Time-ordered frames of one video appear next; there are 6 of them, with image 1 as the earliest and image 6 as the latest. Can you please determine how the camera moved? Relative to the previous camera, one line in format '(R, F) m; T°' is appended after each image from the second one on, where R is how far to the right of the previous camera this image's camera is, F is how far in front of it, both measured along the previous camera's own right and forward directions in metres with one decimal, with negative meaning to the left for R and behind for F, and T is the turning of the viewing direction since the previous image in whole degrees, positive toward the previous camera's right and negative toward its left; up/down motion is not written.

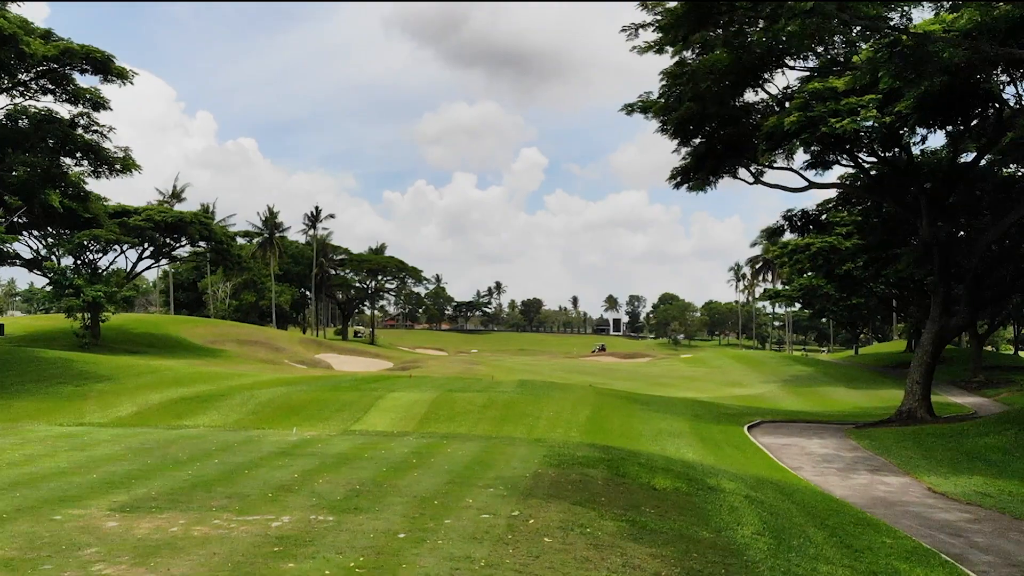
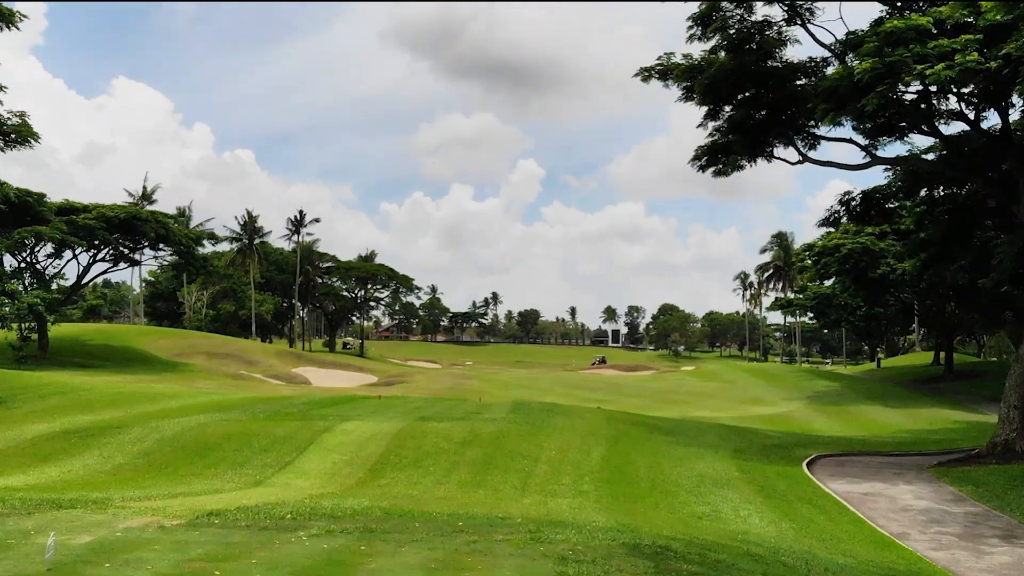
(+0.2, +5.6) m; 0°
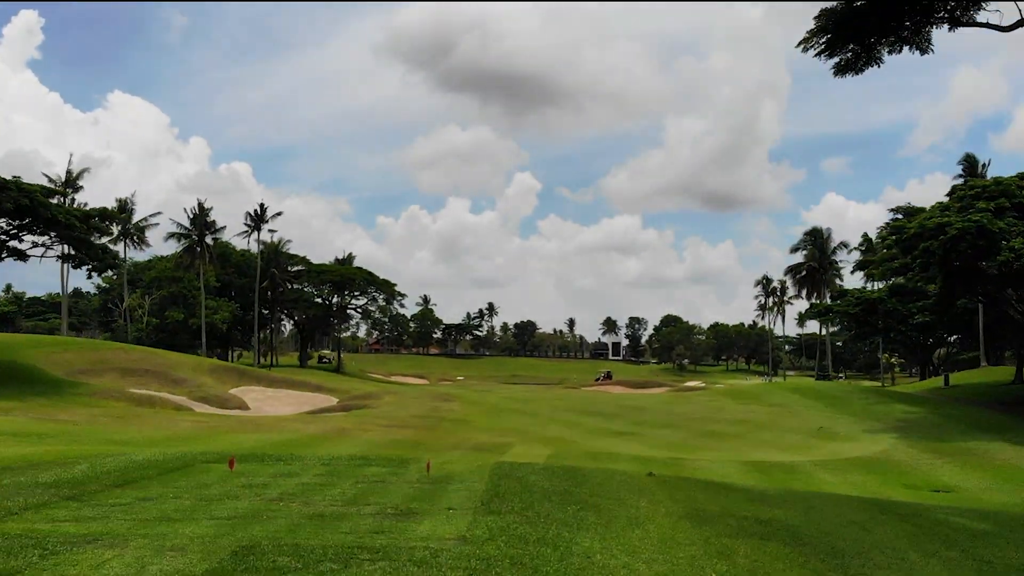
(+0.3, +12.1) m; 0°
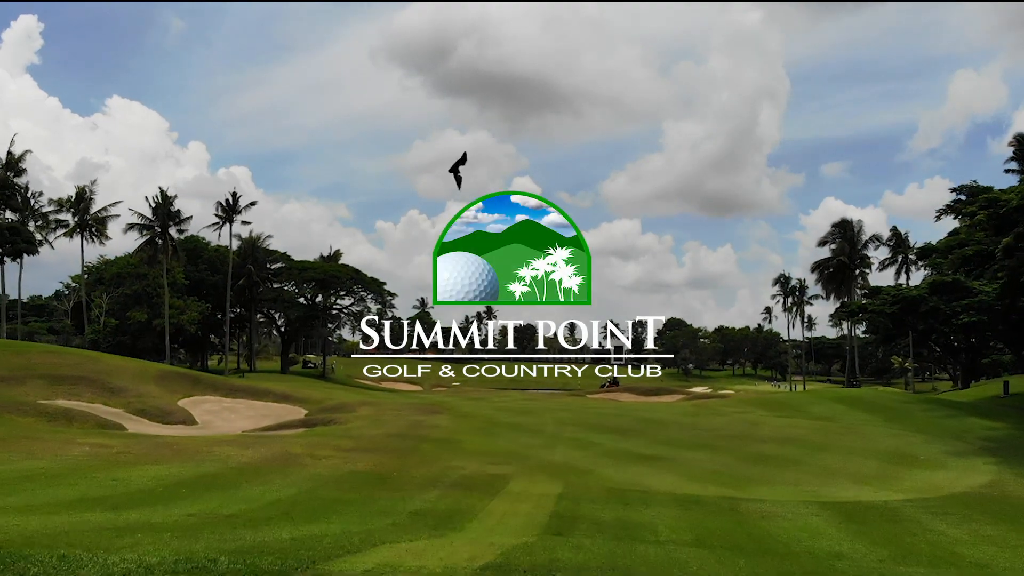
(+0.1, +7.3) m; 0°
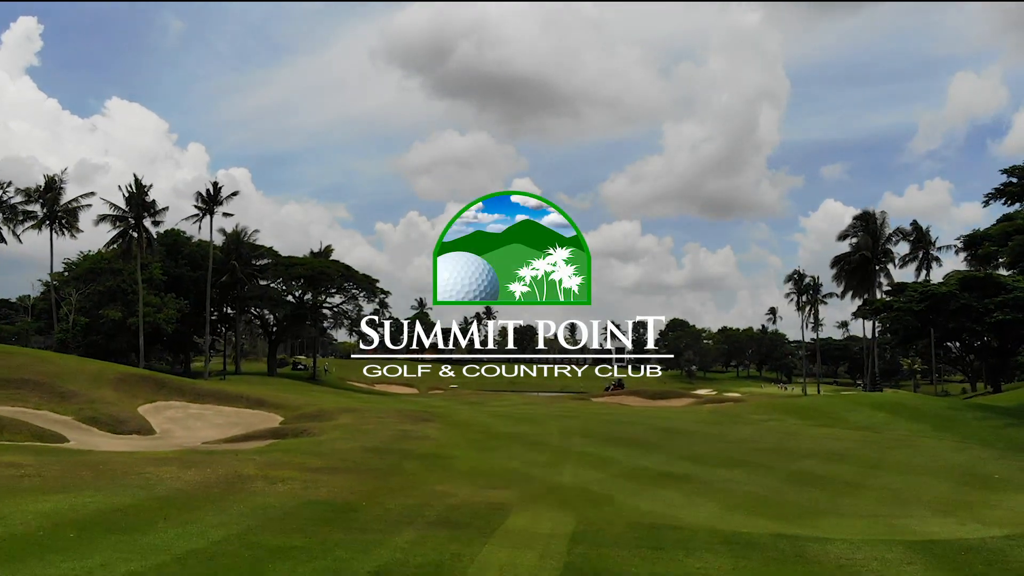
(0.0, +4.5) m; 0°
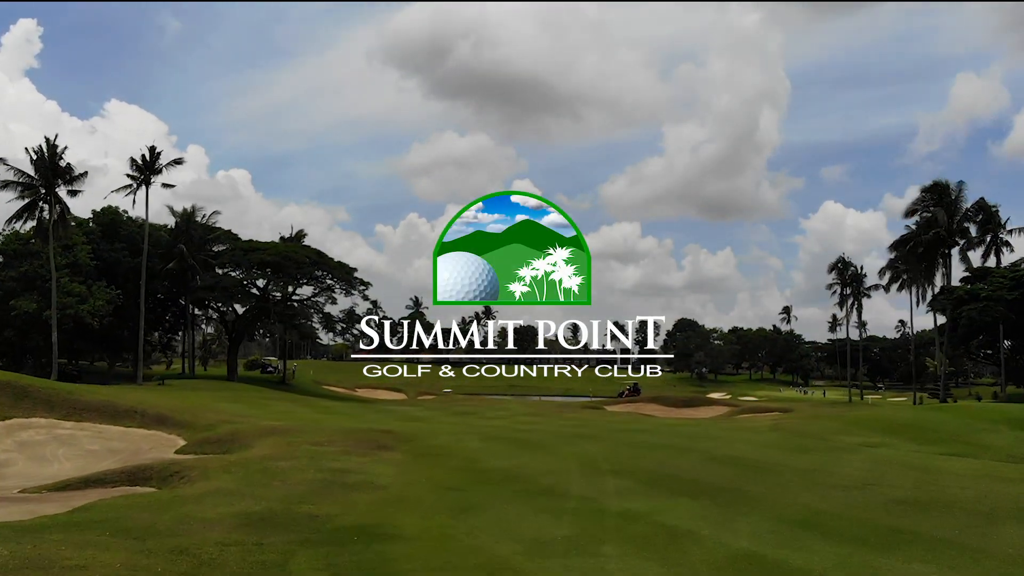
(+0.1, +11.4) m; 0°
